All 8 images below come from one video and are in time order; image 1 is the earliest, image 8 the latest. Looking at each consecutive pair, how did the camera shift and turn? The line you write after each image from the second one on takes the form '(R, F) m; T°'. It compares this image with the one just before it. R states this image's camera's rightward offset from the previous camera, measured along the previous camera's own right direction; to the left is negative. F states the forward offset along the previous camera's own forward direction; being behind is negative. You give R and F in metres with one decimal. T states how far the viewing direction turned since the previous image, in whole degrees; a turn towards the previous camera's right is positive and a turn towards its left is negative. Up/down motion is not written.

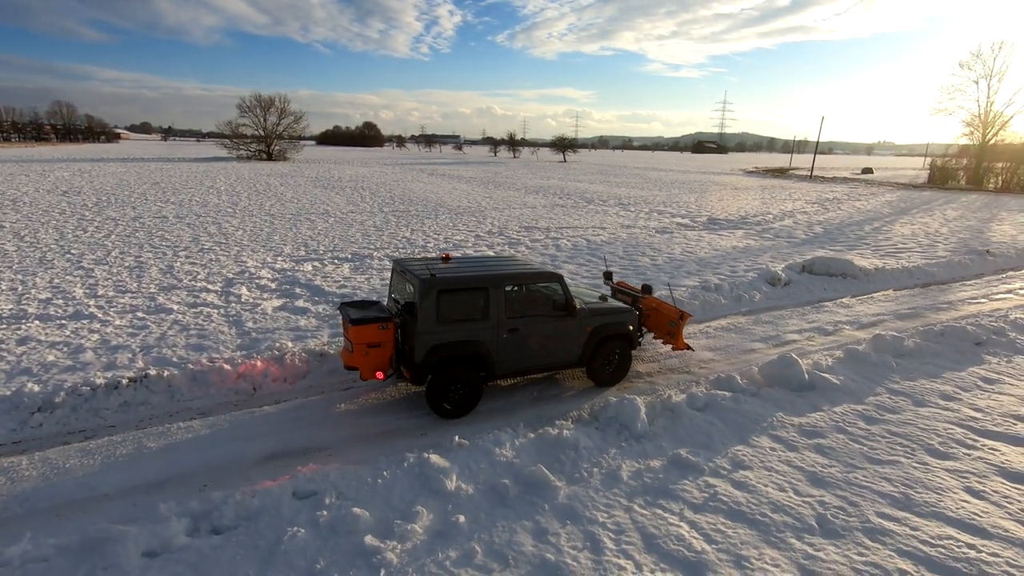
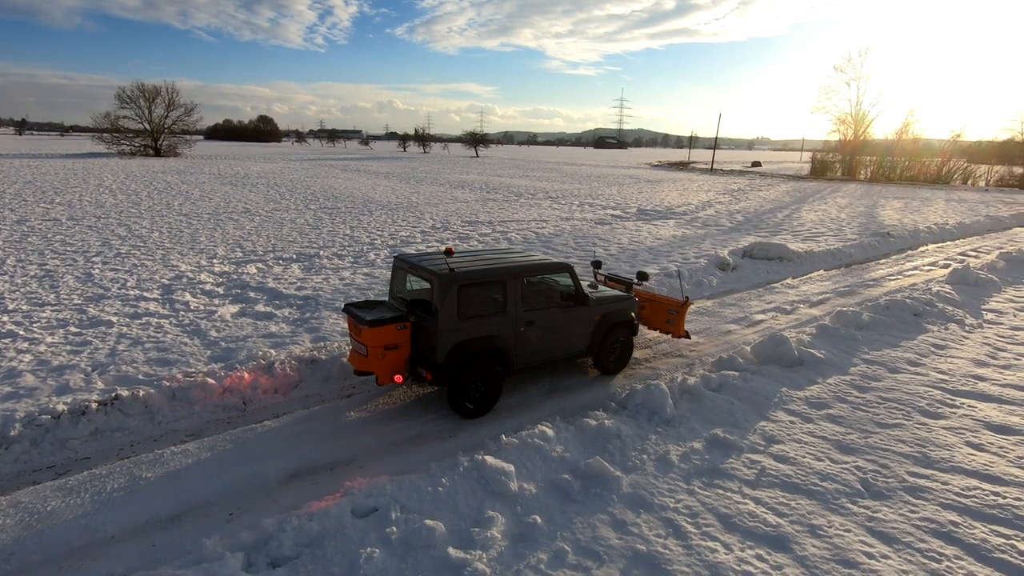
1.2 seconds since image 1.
(-1.2, +0.3) m; +9°
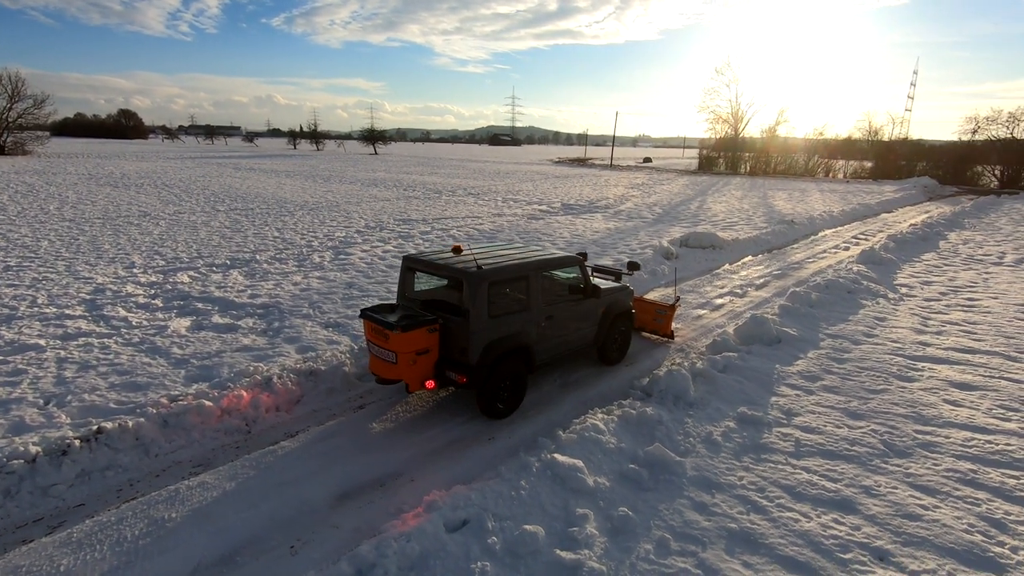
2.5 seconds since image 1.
(-1.4, +0.2) m; +10°
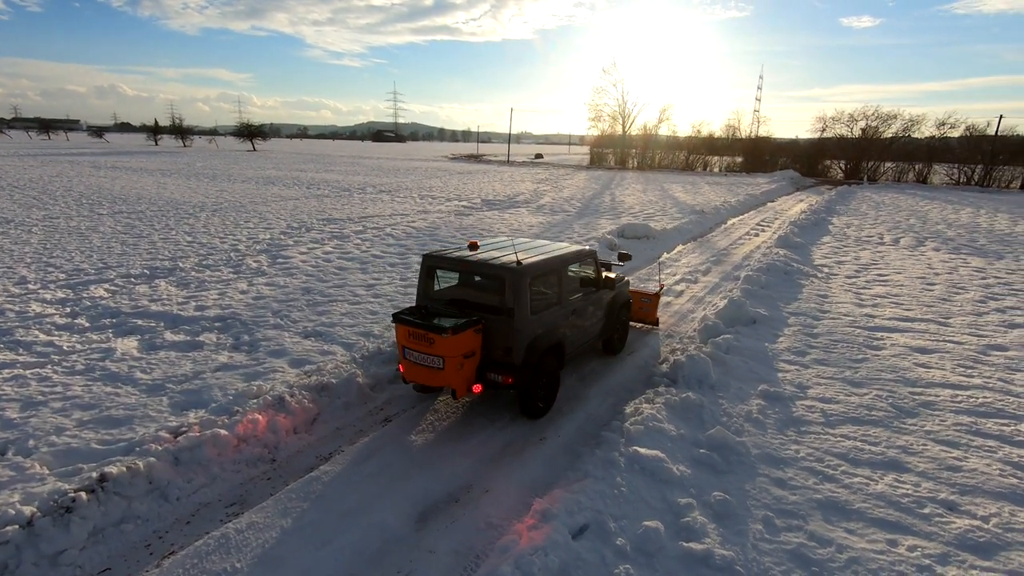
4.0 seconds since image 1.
(-1.5, +0.4) m; +11°
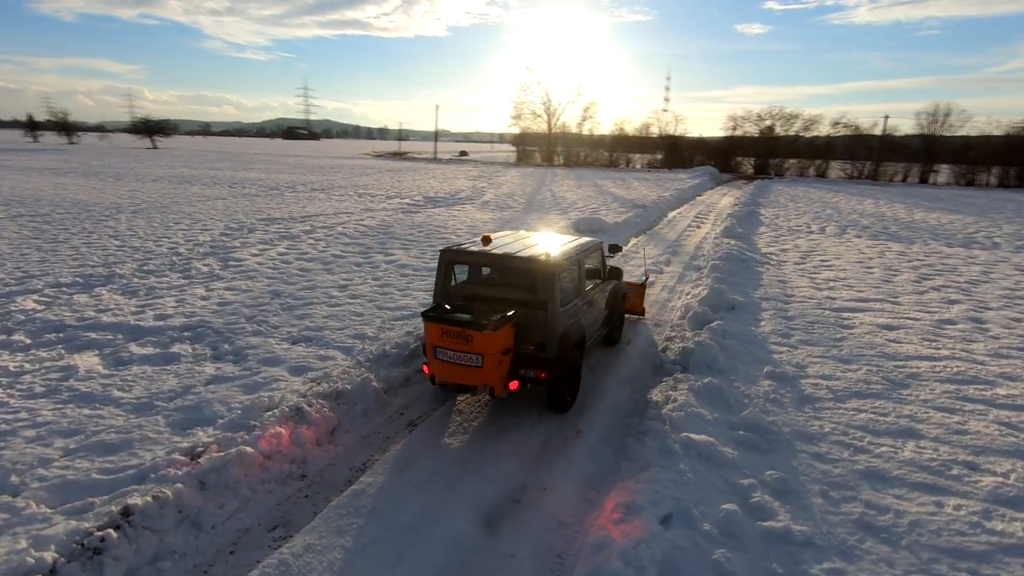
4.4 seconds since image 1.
(-1.0, +0.2) m; +8°
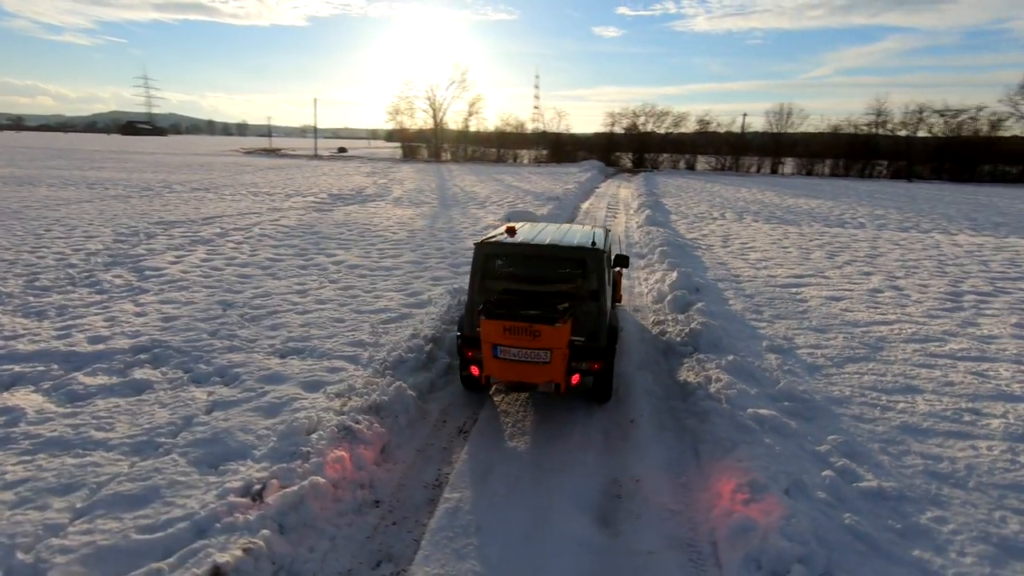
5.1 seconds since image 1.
(-1.6, +0.4) m; +12°
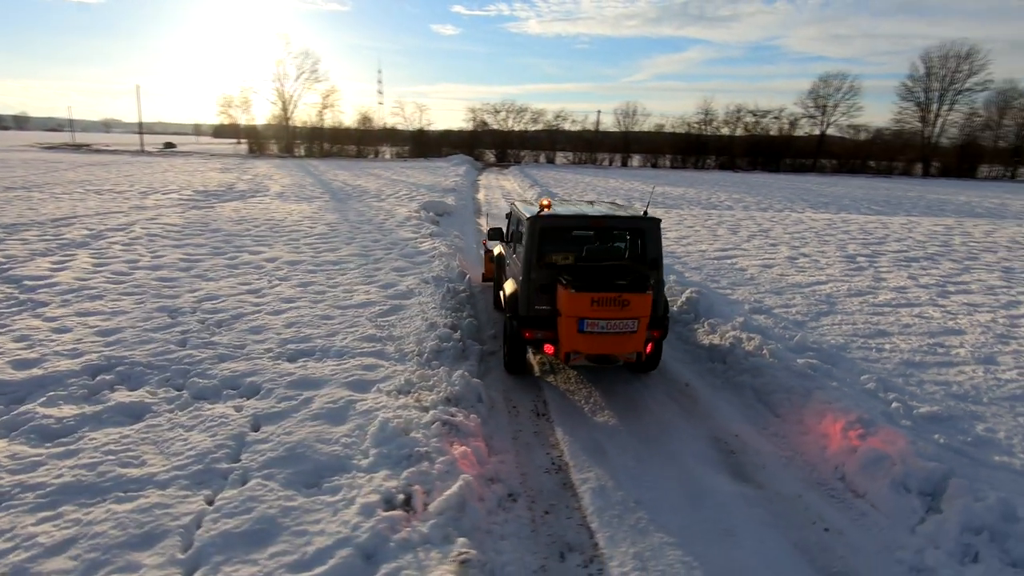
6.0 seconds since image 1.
(-1.9, +0.5) m; +15°
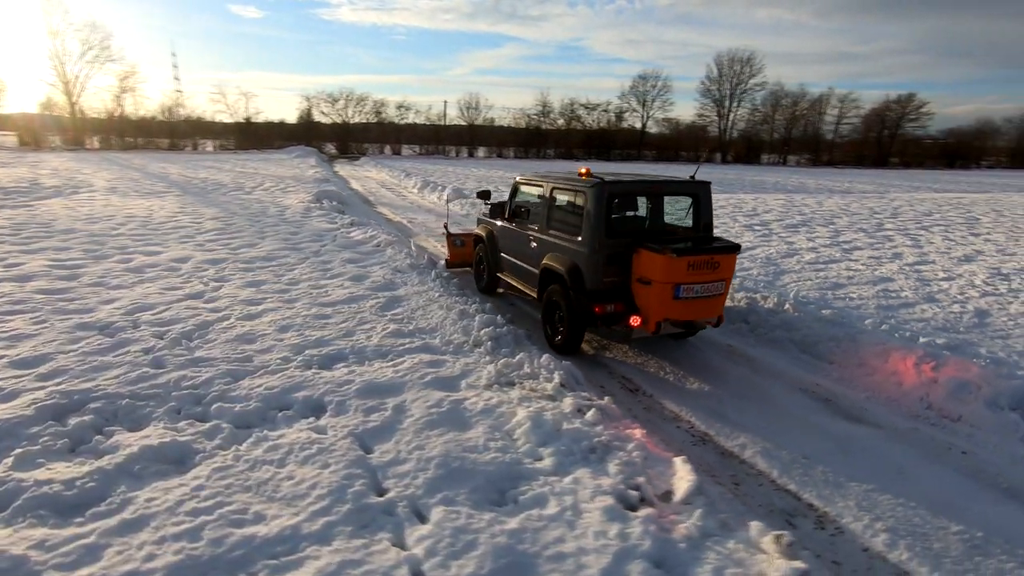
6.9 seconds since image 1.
(-2.0, +0.7) m; +16°
